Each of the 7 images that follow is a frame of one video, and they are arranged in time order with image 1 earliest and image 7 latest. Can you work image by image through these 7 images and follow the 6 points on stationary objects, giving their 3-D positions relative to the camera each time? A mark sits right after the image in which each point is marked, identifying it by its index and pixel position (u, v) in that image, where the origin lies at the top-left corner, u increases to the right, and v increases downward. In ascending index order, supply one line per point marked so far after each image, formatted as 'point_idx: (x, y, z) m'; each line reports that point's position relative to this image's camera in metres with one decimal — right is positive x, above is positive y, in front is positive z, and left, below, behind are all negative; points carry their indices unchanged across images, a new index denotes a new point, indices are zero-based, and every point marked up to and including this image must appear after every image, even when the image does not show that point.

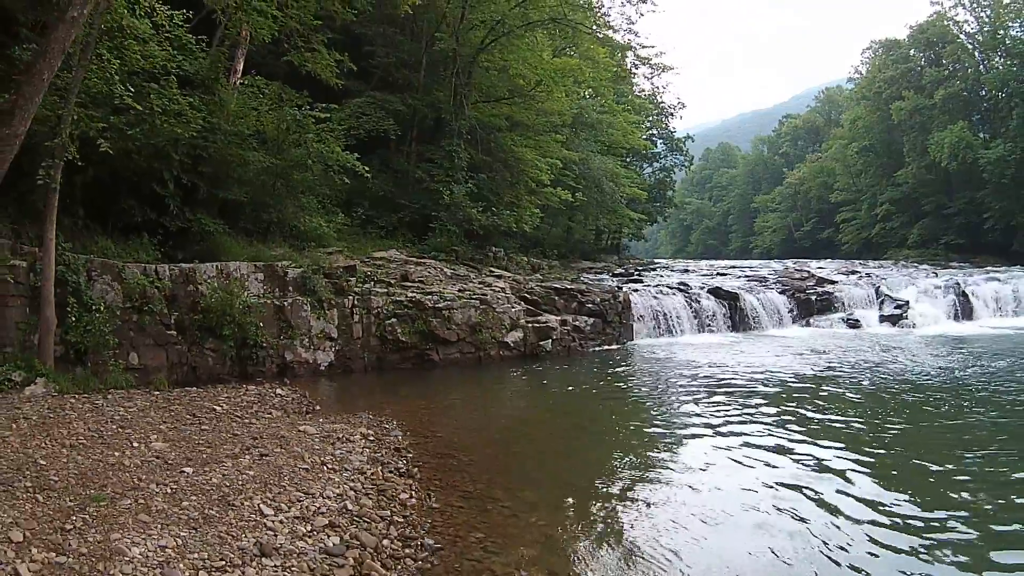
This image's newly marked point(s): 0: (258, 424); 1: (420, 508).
0: (-2.4, -1.2, +6.6) m
1: (-0.6, -1.5, +4.6) m
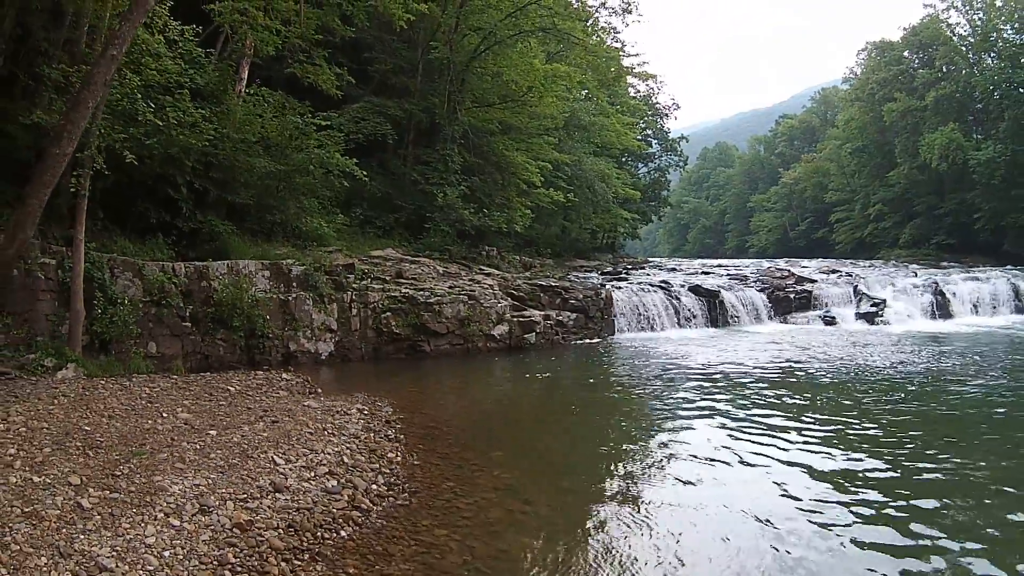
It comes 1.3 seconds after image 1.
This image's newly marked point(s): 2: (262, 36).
0: (-2.6, -1.2, +7.4) m
1: (-0.9, -1.4, +5.4) m
2: (-4.1, +4.1, +11.0) m
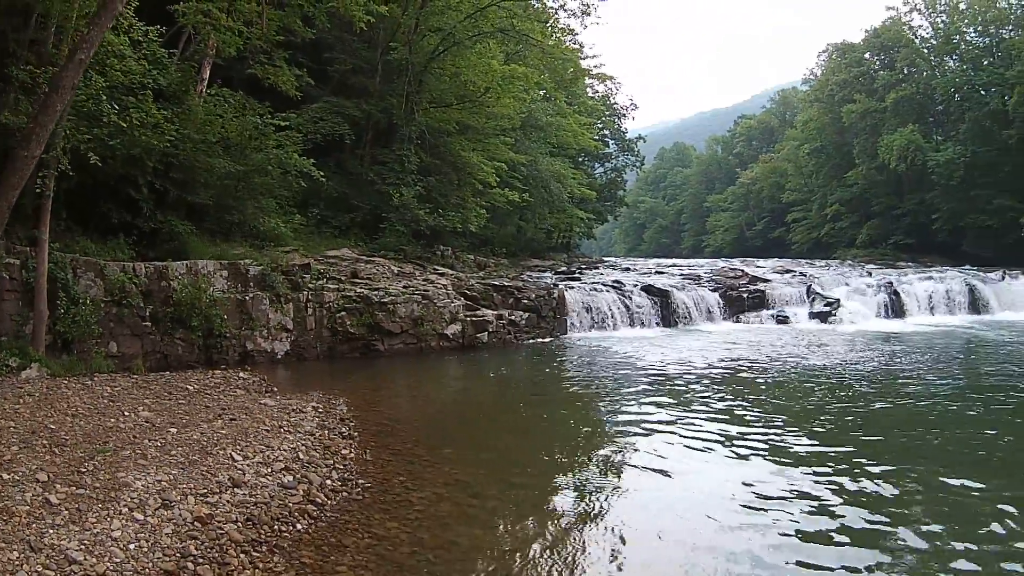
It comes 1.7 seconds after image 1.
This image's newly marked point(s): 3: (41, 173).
0: (-3.2, -1.2, +7.6) m
1: (-1.3, -1.5, +5.8) m
2: (-4.8, +4.1, +11.1) m
3: (-5.7, +1.4, +8.1) m
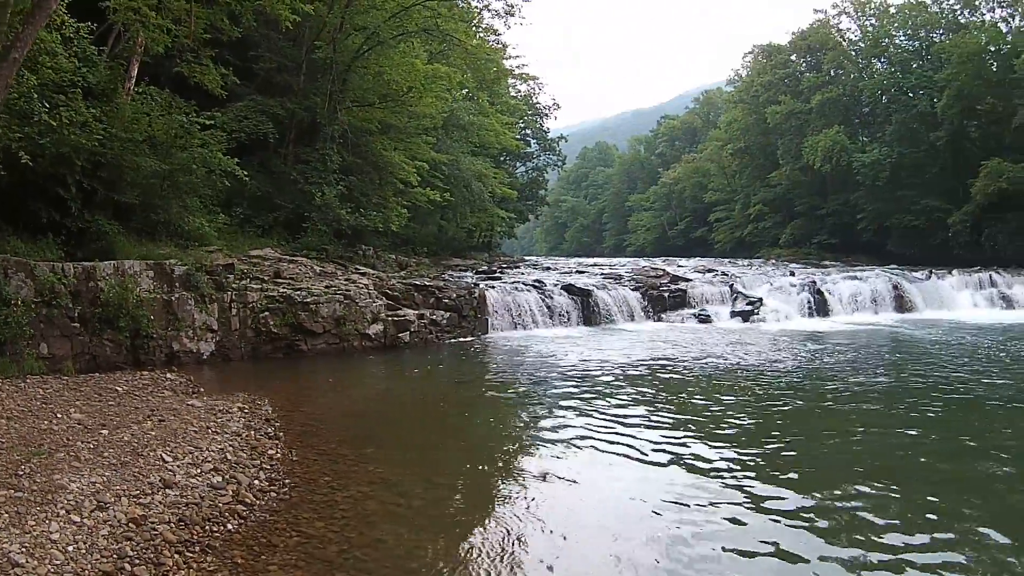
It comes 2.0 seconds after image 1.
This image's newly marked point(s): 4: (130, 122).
0: (-4.1, -1.3, +7.7) m
1: (-2.0, -1.5, +6.0) m
2: (-6.1, +4.1, +10.9) m
3: (-6.6, +1.3, +7.8) m
4: (-7.0, +3.0, +12.4) m
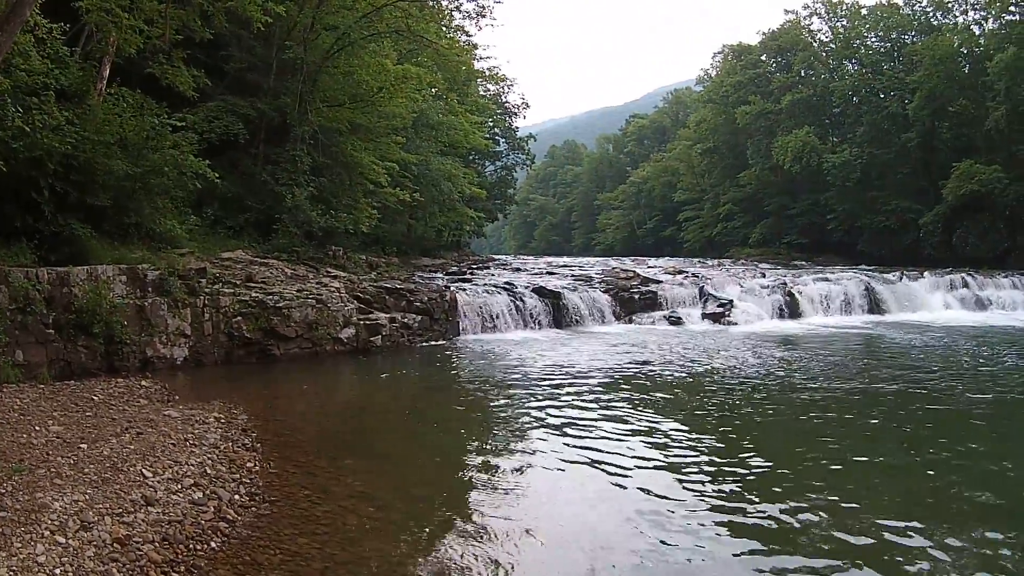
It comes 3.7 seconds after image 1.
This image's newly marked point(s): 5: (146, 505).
0: (-4.4, -1.4, +7.6) m
1: (-2.3, -1.7, +6.1) m
2: (-6.5, +4.0, +10.8) m
3: (-6.9, +1.3, +7.6) m
4: (-7.5, +3.0, +12.2) m
5: (-2.7, -1.6, +4.9) m
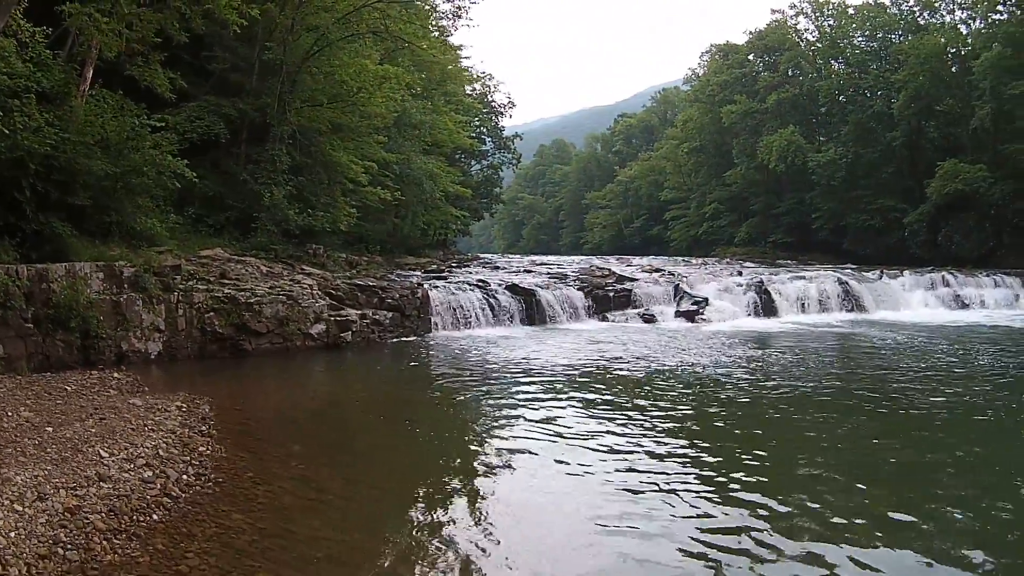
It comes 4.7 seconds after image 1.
0: (-5.0, -1.3, +8.1) m
1: (-2.9, -1.6, +6.6) m
2: (-7.1, +4.1, +11.2) m
3: (-7.6, +1.3, +8.1) m
4: (-8.2, +3.0, +12.7) m
5: (-3.3, -1.6, +5.4) m
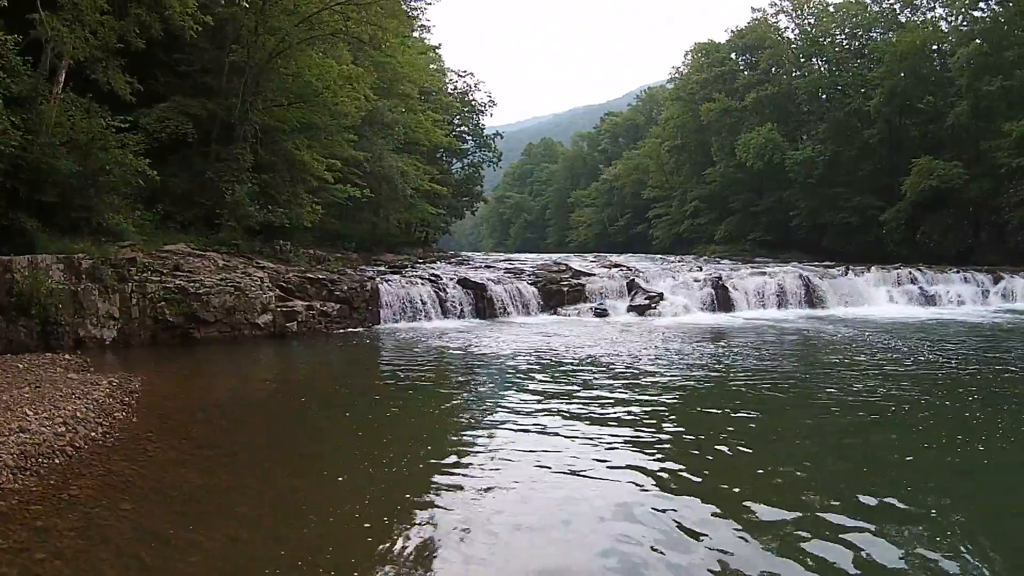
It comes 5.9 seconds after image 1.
0: (-6.5, -1.2, +9.2) m
1: (-4.4, -1.5, +7.7) m
2: (-8.6, +4.3, +12.3) m
3: (-9.0, +1.5, +9.1) m
4: (-9.6, +3.2, +13.8) m
5: (-4.8, -1.4, +6.5) m
